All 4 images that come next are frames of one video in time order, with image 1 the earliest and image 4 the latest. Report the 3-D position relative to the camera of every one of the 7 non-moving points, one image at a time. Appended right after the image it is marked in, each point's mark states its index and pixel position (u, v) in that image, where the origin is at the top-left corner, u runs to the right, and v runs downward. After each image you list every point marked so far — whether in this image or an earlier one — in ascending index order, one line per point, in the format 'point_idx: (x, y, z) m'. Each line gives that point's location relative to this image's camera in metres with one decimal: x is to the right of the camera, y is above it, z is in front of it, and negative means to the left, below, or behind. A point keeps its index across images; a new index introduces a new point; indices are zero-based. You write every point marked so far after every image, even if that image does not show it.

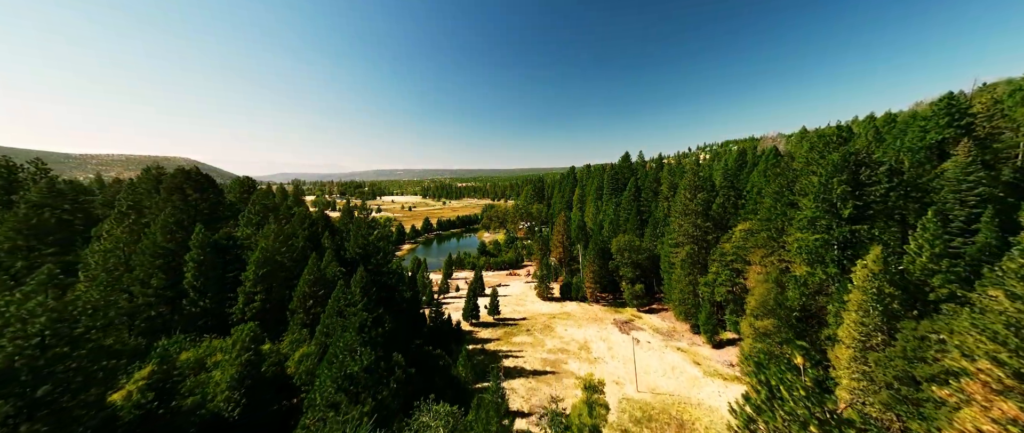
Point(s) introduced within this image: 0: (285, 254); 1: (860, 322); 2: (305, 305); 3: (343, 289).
0: (-15.2, -2.6, +19.9) m
1: (+18.3, -5.5, +15.7) m
2: (-12.9, -5.5, +18.7) m
3: (-10.7, -4.5, +19.0) m
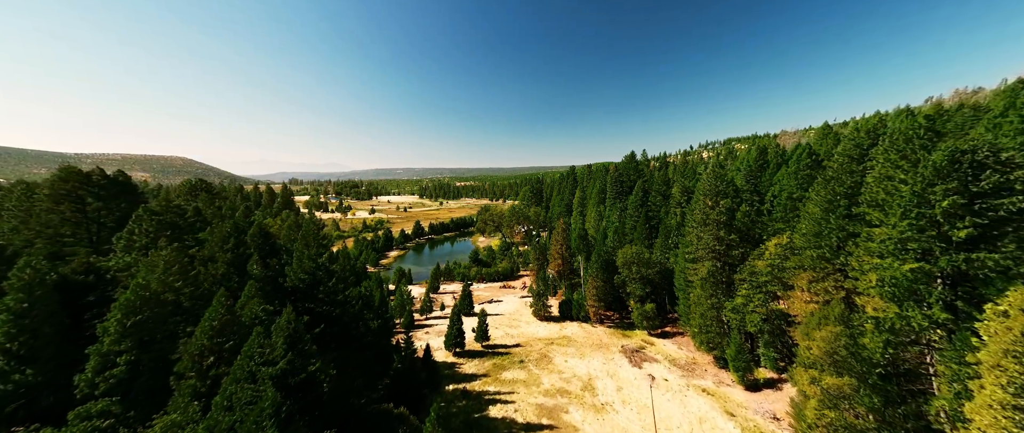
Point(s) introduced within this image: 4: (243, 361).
0: (-16.1, -3.6, +14.4) m
1: (+17.4, -6.6, +10.4) m
2: (-13.7, -6.6, +13.2) m
3: (-11.6, -5.6, +13.6) m
4: (-11.8, -6.3, +13.1) m
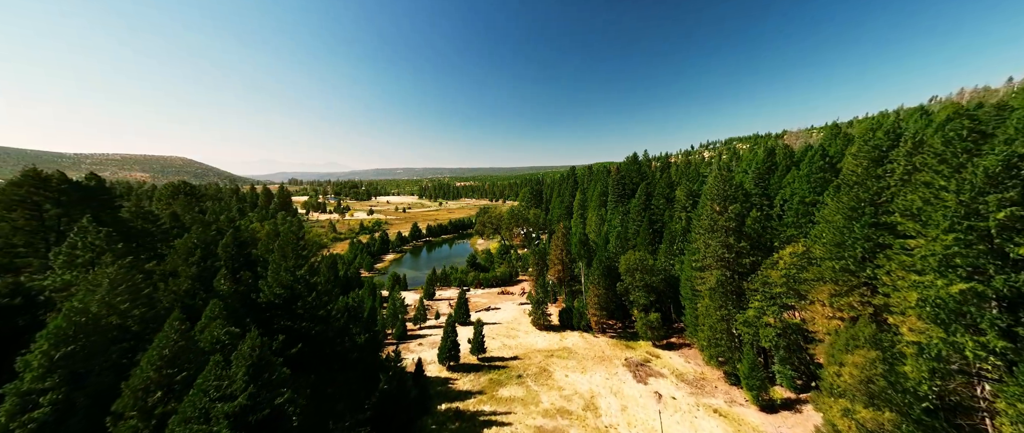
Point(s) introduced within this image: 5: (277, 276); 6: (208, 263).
0: (-16.4, -4.1, +12.7) m
1: (+17.2, -7.1, +8.6) m
2: (-14.0, -7.1, +11.5) m
3: (-11.8, -6.1, +11.8) m
4: (-12.0, -6.8, +11.4) m
5: (-14.6, -3.7, +18.6) m
6: (-17.5, -2.7, +17.3) m
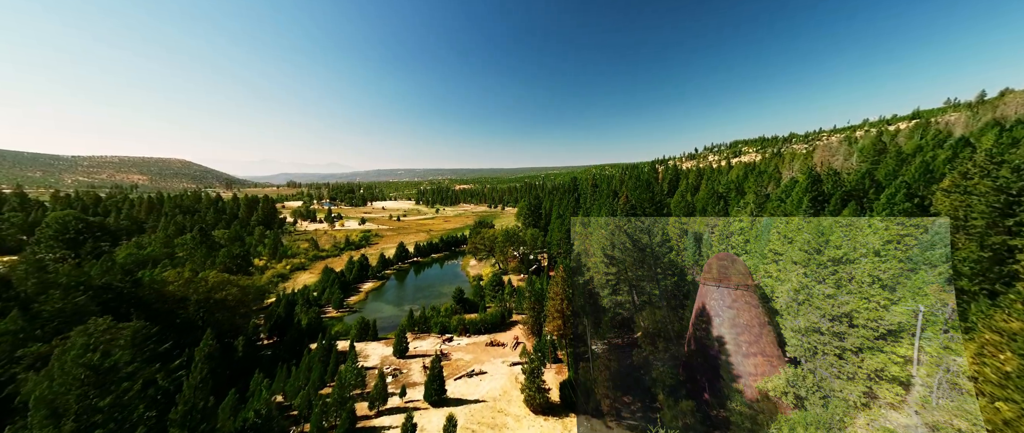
0: (-17.7, -8.6, +4.2) m
1: (+15.8, -11.6, +0.1) m
2: (-15.3, -11.6, +3.0) m
3: (-13.1, -10.6, +3.4) m
4: (-13.4, -11.3, +2.9) m
5: (-15.9, -8.2, +10.1) m
6: (-18.8, -7.2, +8.8) m
